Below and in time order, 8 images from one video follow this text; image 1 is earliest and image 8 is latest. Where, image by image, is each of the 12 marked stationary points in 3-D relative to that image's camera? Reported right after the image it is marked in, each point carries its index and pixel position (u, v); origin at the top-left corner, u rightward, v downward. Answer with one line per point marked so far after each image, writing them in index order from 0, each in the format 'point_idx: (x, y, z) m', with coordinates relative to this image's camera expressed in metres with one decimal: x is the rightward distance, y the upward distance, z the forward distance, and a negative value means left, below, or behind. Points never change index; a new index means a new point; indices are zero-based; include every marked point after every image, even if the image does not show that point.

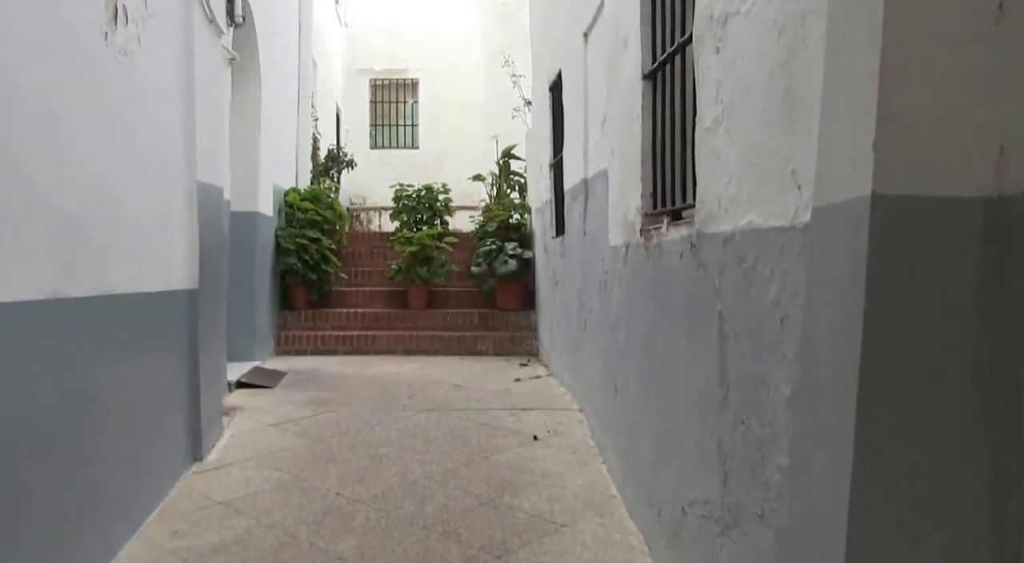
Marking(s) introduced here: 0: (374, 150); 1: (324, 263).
0: (-2.2, +2.1, +13.5) m
1: (-1.6, +0.2, +7.2) m
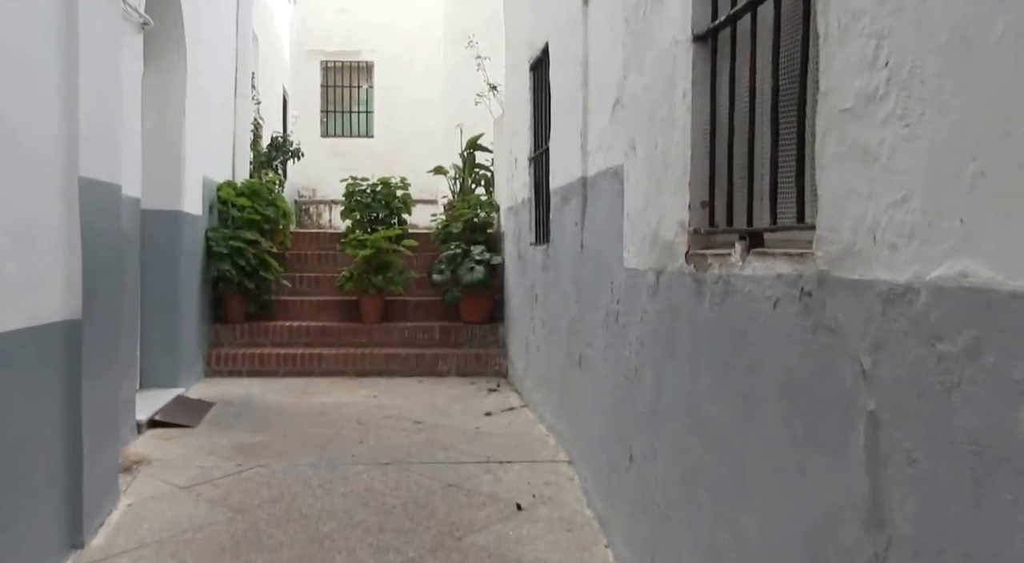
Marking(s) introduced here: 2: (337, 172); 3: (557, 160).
0: (-2.8, +2.1, +12.5) m
1: (-1.8, +0.1, +6.2) m
2: (-2.6, +1.6, +12.4) m
3: (+0.3, +0.6, +4.3) m
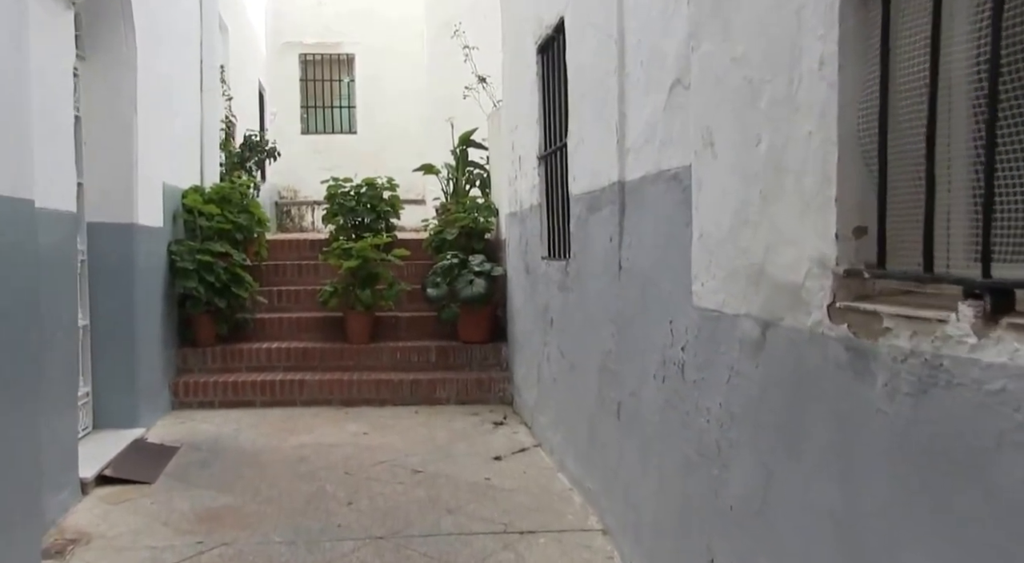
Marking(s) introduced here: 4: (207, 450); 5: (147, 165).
0: (-2.9, +2.0, +11.7) m
1: (-1.8, 0.0, +5.4) m
2: (-2.7, +1.5, +11.6) m
3: (+0.4, +0.5, +3.6) m
4: (-1.6, -0.9, +4.3) m
5: (-2.0, +0.6, +4.7) m
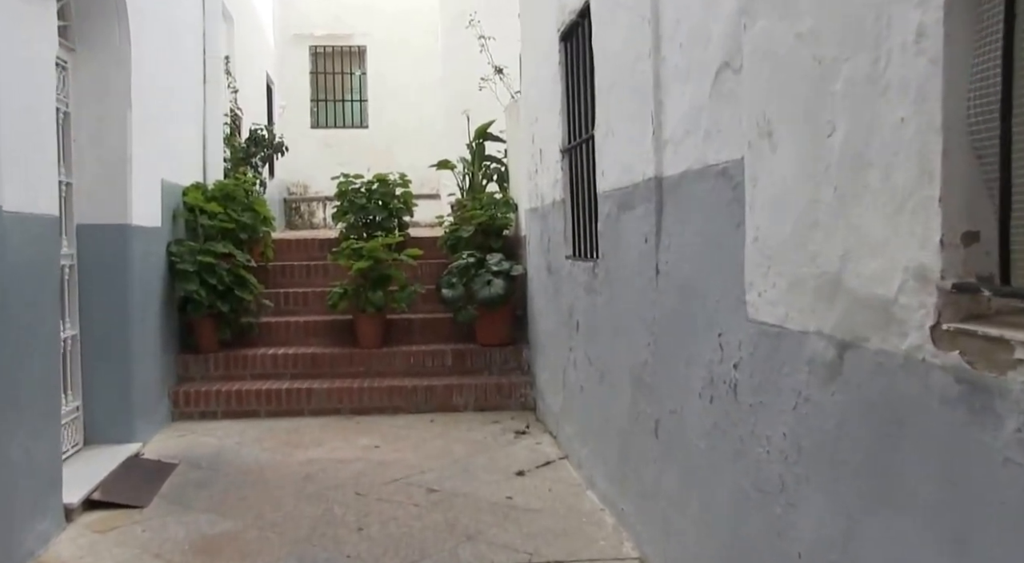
0: (-2.7, +2.1, +11.4) m
1: (-1.7, 0.0, +5.2) m
2: (-2.5, +1.6, +11.3) m
3: (+0.5, +0.5, +3.3) m
4: (-1.5, -0.9, +4.0) m
5: (-1.9, +0.6, +4.4) m
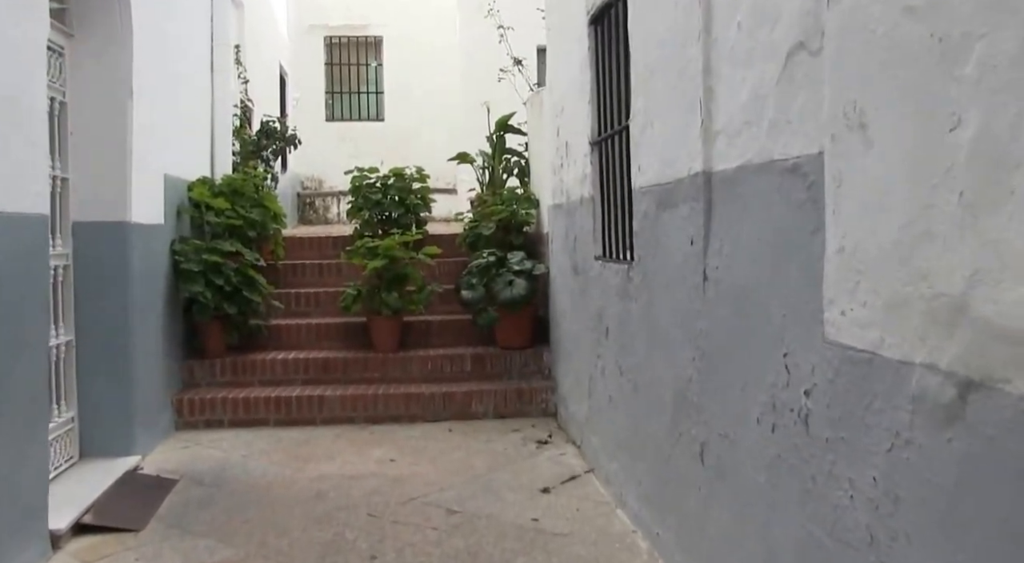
0: (-2.4, +2.1, +11.1) m
1: (-1.5, 0.0, +4.9) m
2: (-2.2, +1.6, +11.1) m
3: (+0.6, +0.5, +3.0) m
4: (-1.3, -0.9, +3.7) m
5: (-1.8, +0.6, +4.1) m
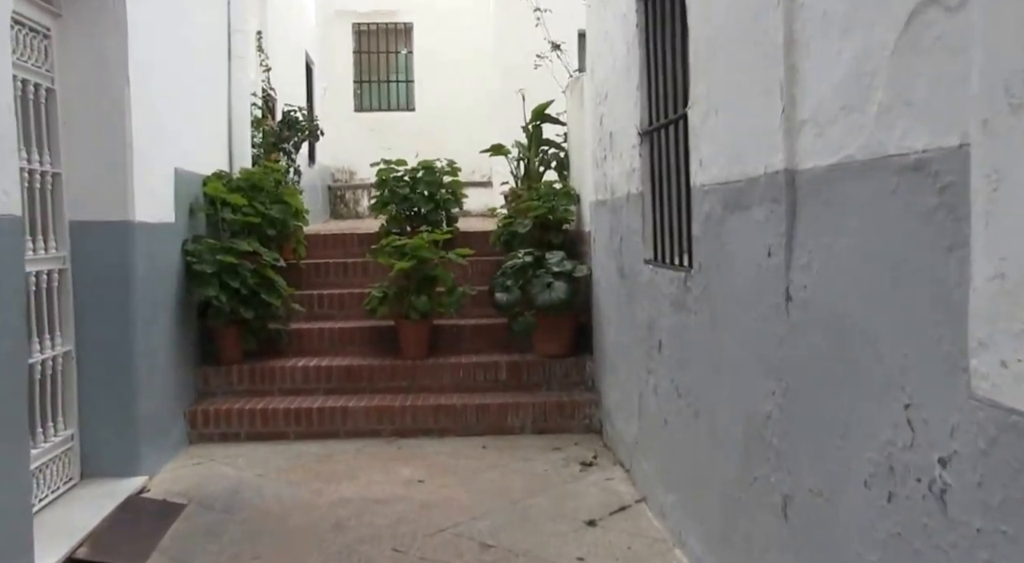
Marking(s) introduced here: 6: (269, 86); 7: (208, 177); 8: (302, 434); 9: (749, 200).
0: (-2.0, +2.2, +10.8) m
1: (-1.3, -0.1, +4.5) m
2: (-1.8, +1.7, +10.7) m
3: (+0.7, +0.4, +2.5) m
4: (-1.2, -0.9, +3.4) m
5: (-1.6, +0.6, +3.7) m
6: (-1.8, +1.5, +6.4) m
7: (-1.7, +0.6, +4.6) m
8: (-1.1, -0.8, +4.5) m
9: (+0.7, +0.2, +2.5) m
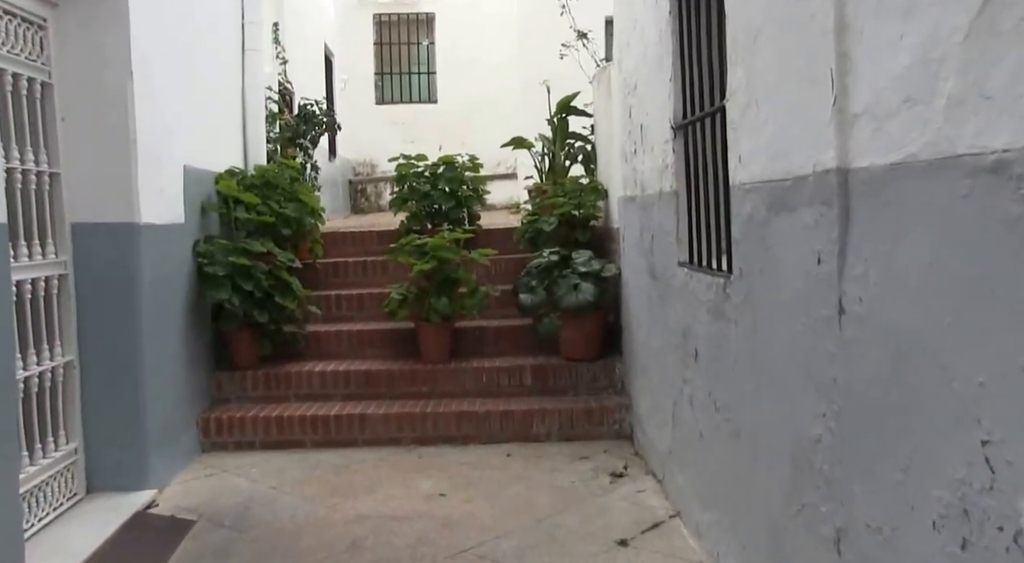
0: (-1.7, +2.2, +10.6) m
1: (-1.2, -0.1, +4.4) m
2: (-1.5, +1.7, +10.5) m
3: (+0.8, +0.4, +2.3) m
4: (-1.1, -0.9, +3.2) m
5: (-1.5, +0.6, +3.6) m
6: (-1.7, +1.5, +6.2) m
7: (-1.5, +0.6, +4.4) m
8: (-1.0, -0.8, +4.3) m
9: (+0.8, +0.2, +2.3) m
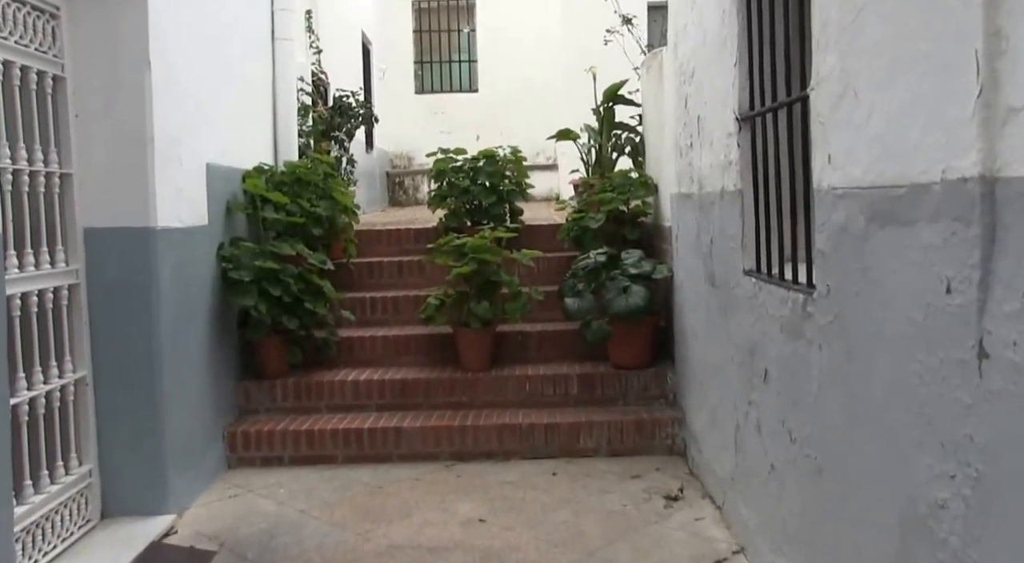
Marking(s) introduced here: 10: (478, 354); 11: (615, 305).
0: (-1.1, +2.3, +10.3) m
1: (-1.0, -0.1, +4.1) m
2: (-0.9, +1.8, +10.2) m
3: (+0.9, +0.4, +1.9) m
4: (-0.9, -1.0, +3.0) m
5: (-1.3, +0.6, +3.3) m
6: (-1.3, +1.5, +5.9) m
7: (-1.3, +0.5, +4.2) m
8: (-0.8, -0.8, +4.0) m
9: (+0.9, +0.2, +1.9) m
10: (-0.2, -0.4, +4.4) m
11: (+0.5, -0.1, +4.2) m
